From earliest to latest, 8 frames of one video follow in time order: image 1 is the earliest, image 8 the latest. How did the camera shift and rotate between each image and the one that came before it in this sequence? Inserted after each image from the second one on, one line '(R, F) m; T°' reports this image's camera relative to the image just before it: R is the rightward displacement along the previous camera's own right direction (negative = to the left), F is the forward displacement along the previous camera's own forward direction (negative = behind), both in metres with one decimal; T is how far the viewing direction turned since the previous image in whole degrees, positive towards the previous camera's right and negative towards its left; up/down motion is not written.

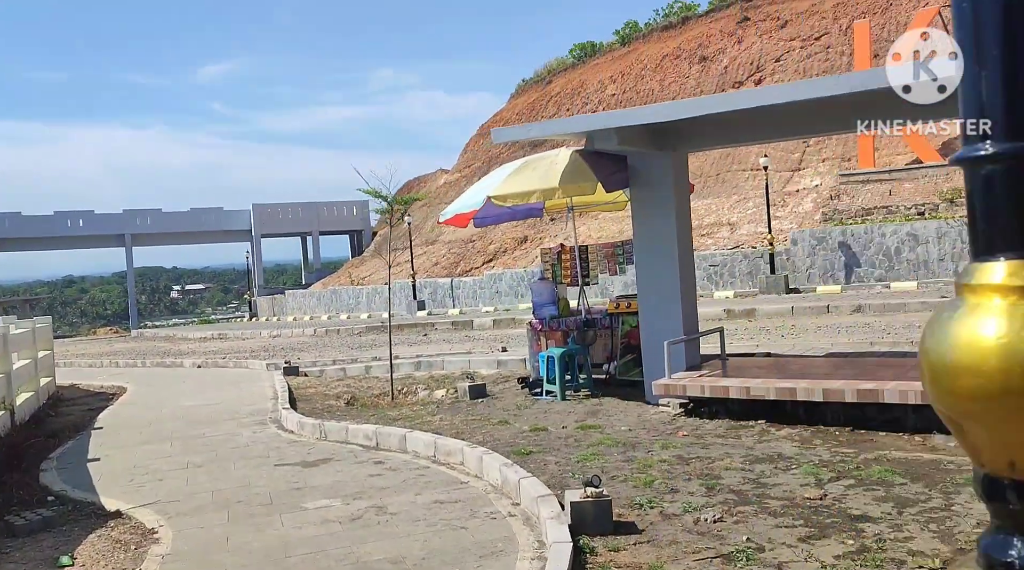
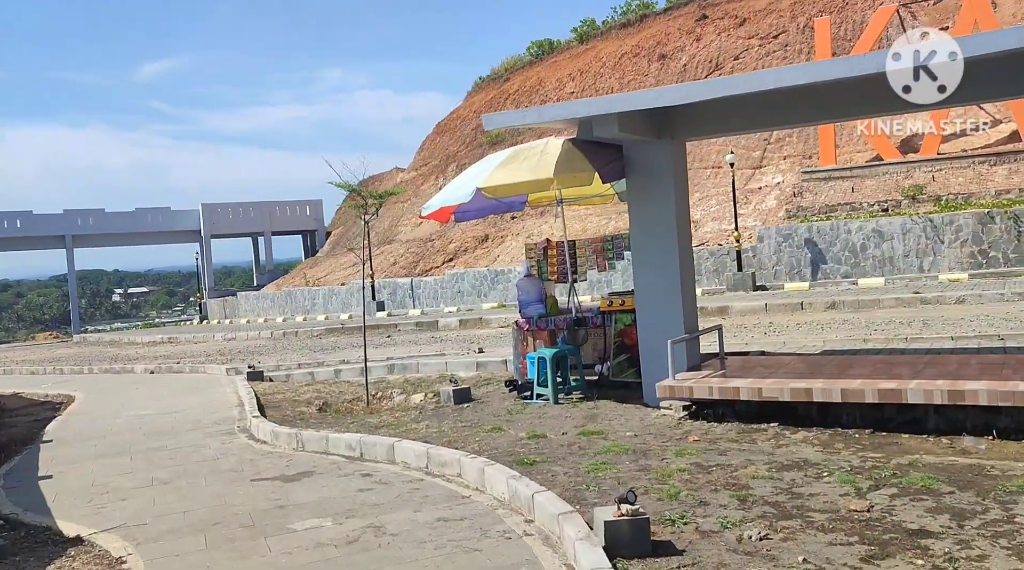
(-0.4, +0.6) m; +3°
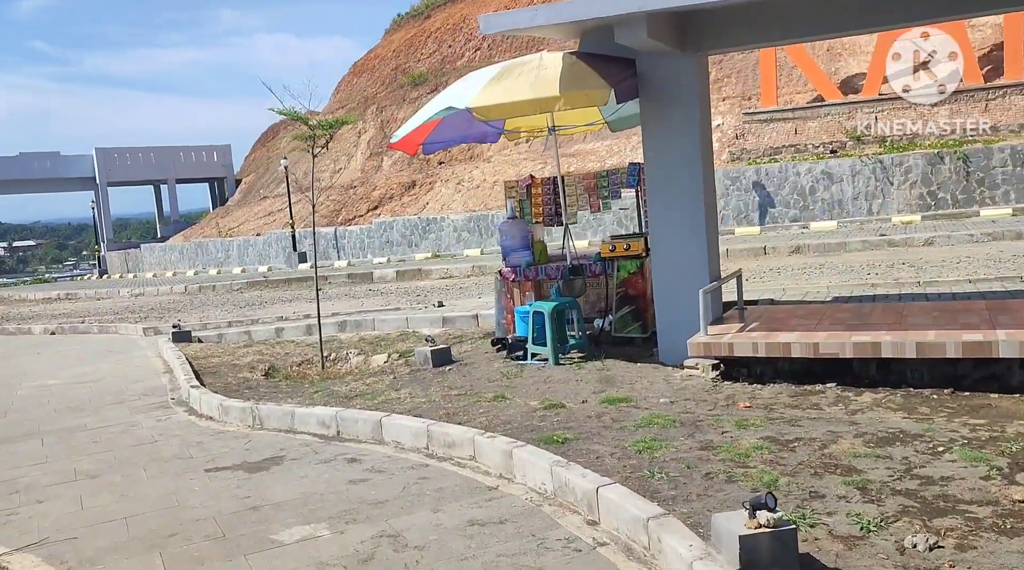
(-0.7, +1.5) m; +5°
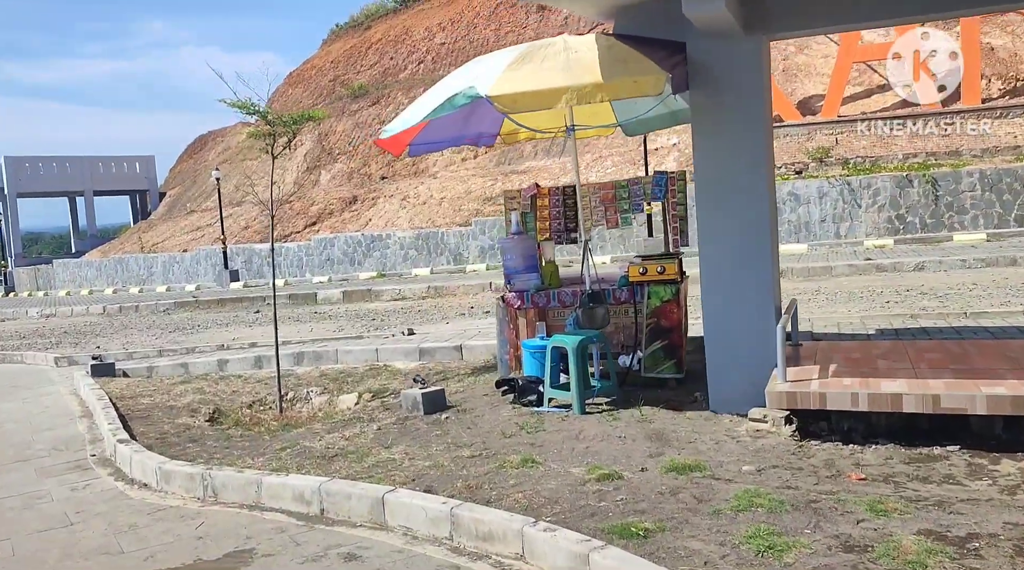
(-0.6, +1.6) m; +4°
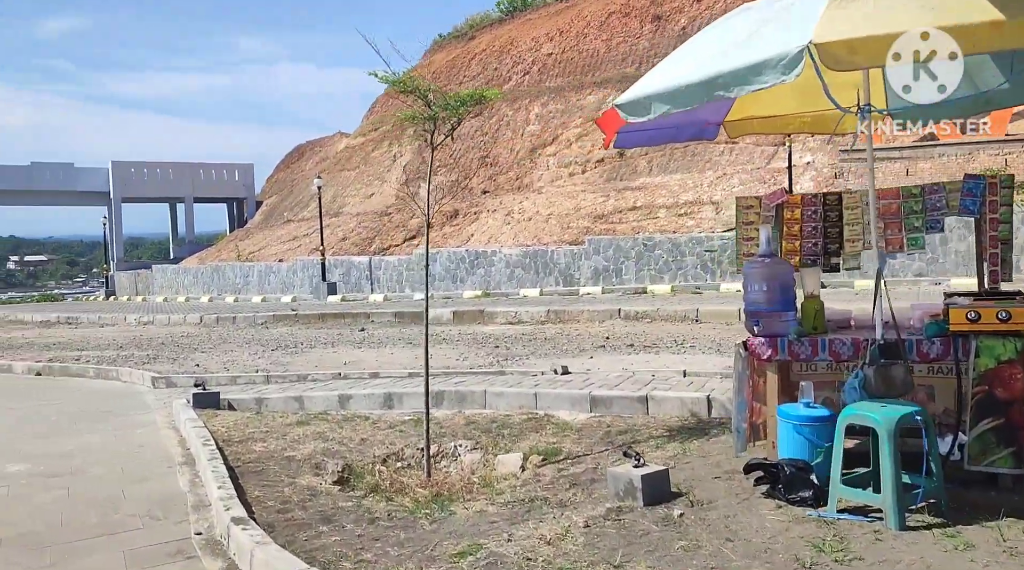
(-1.0, +2.1) m; -5°
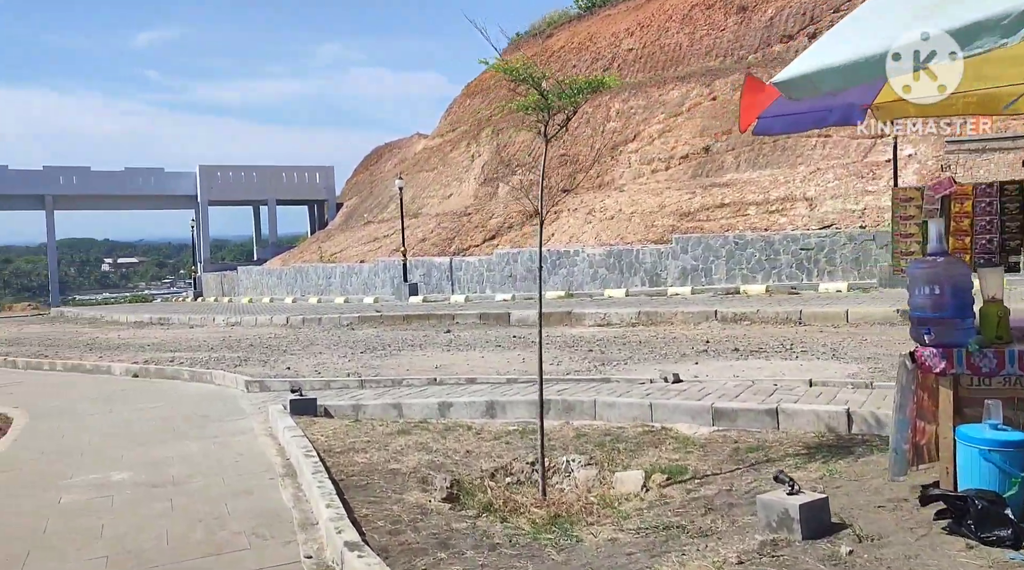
(-0.3, +0.5) m; -5°
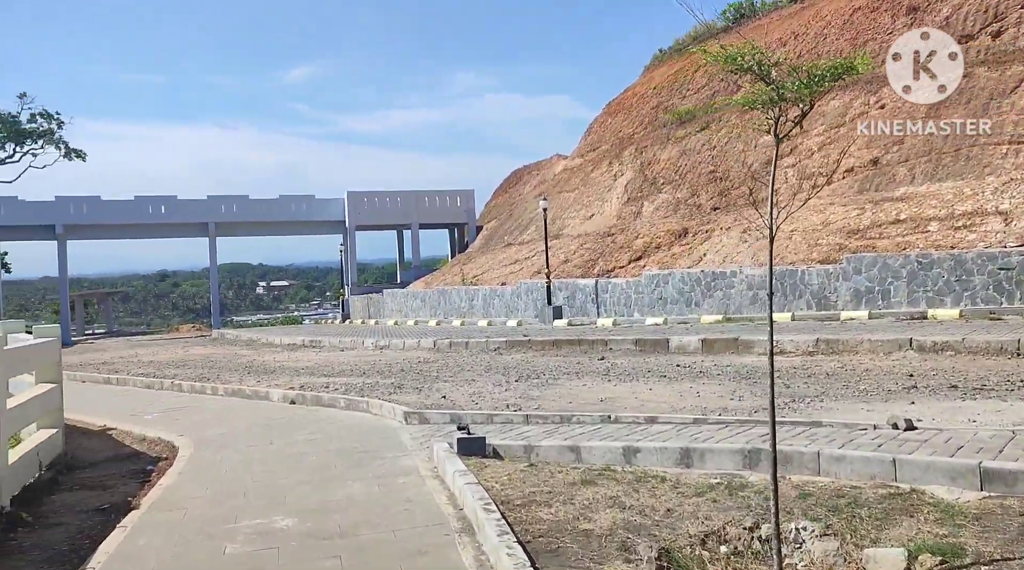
(-0.6, +1.0) m; -8°
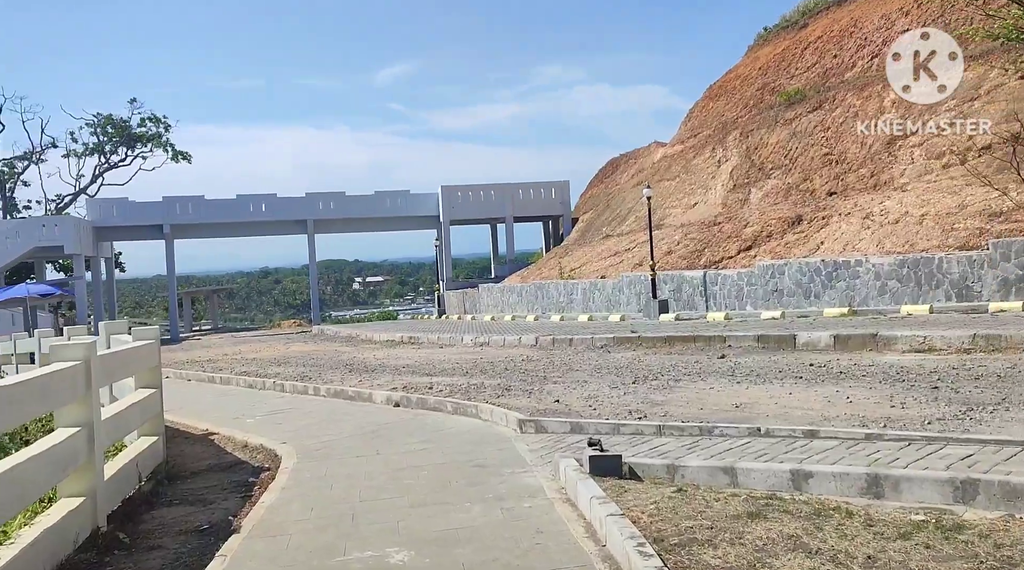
(-0.4, +1.2) m; -6°
